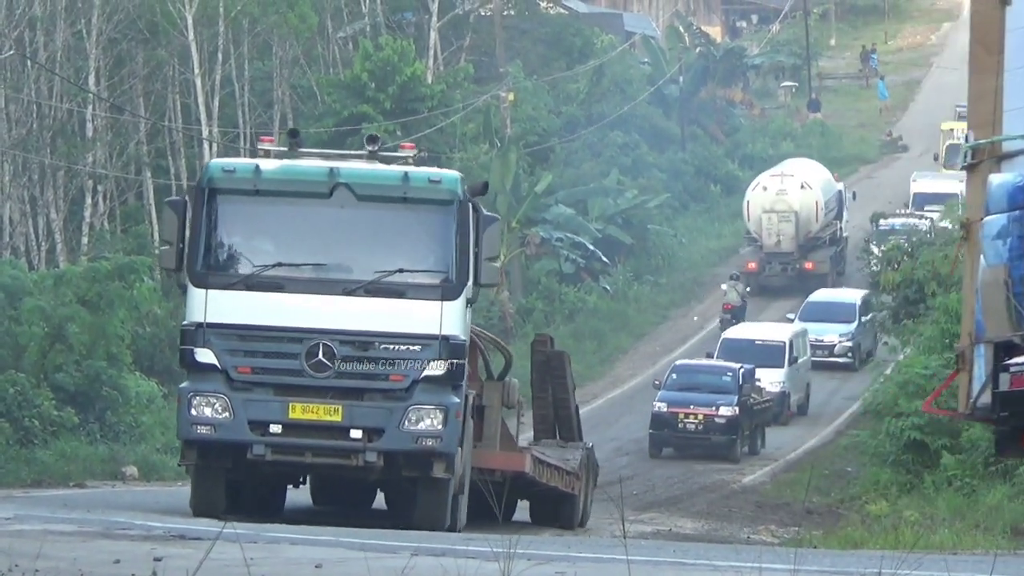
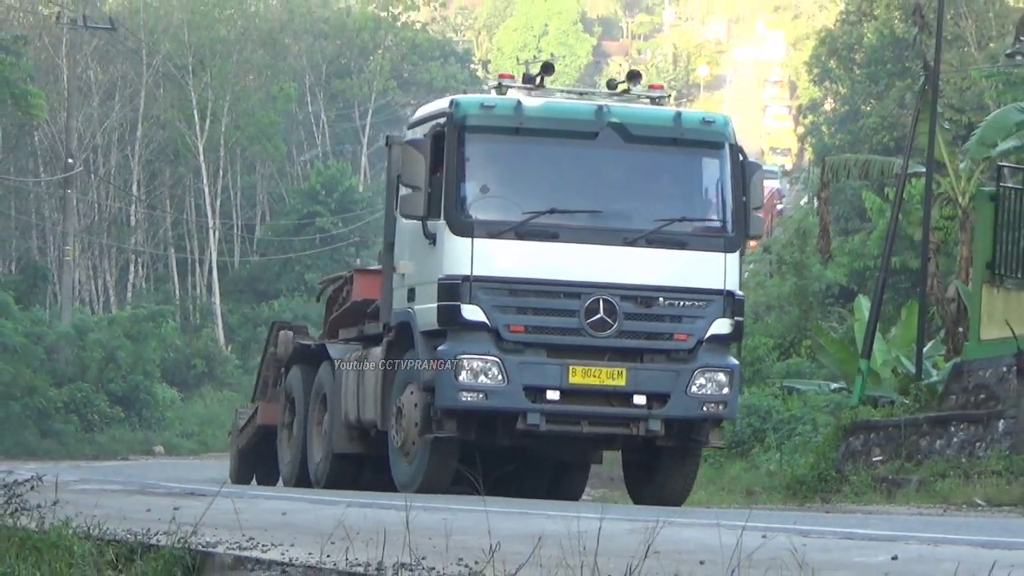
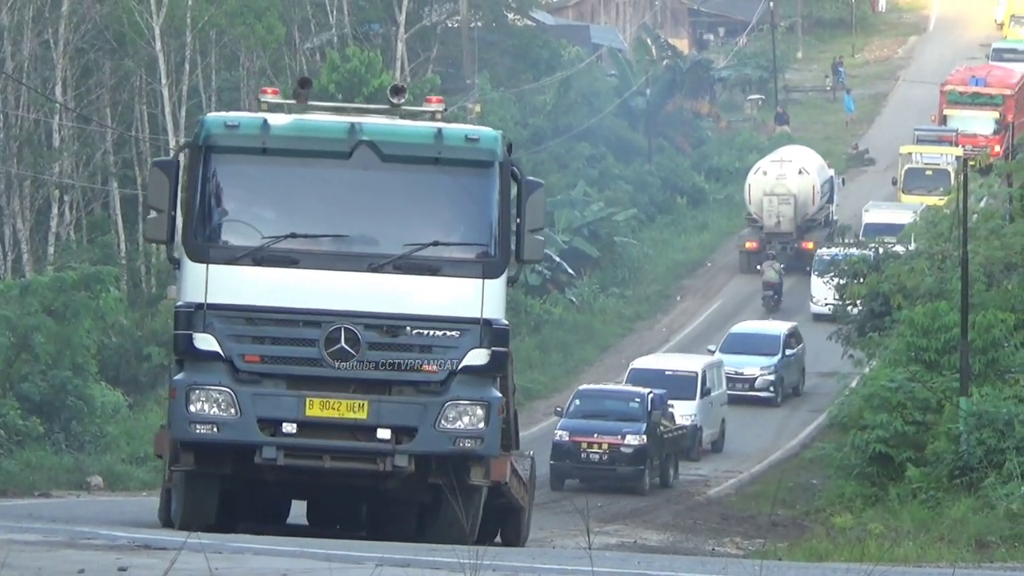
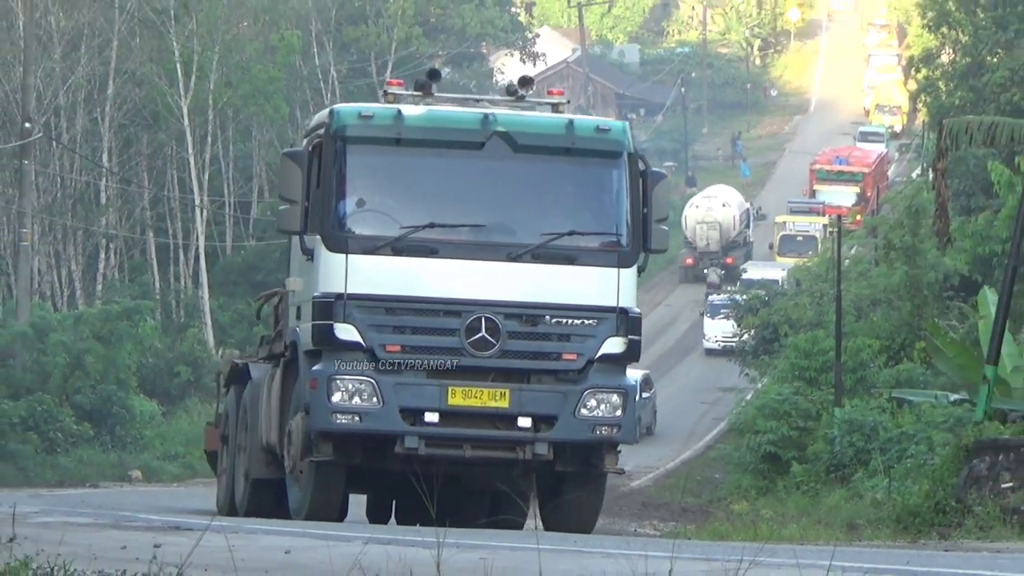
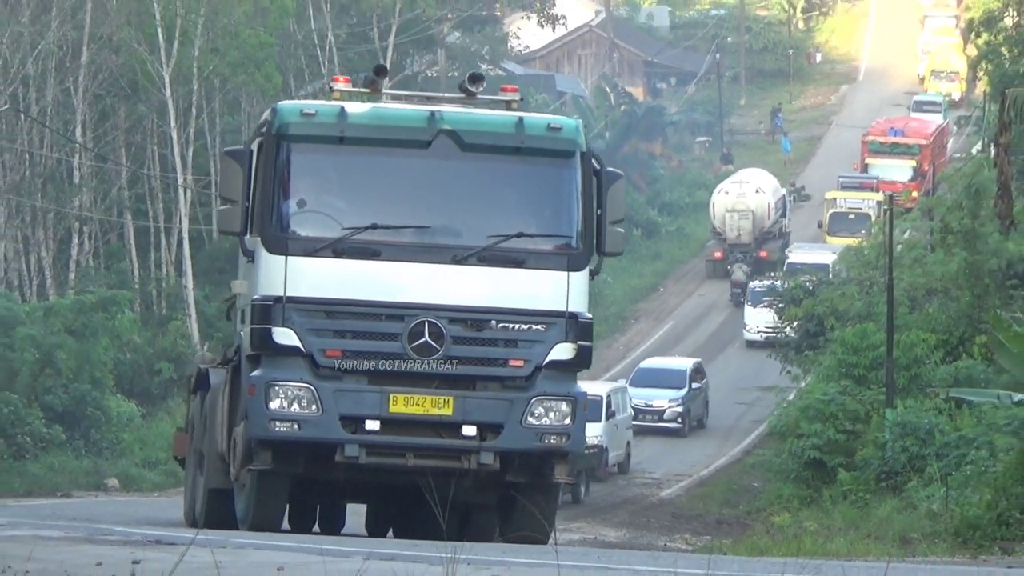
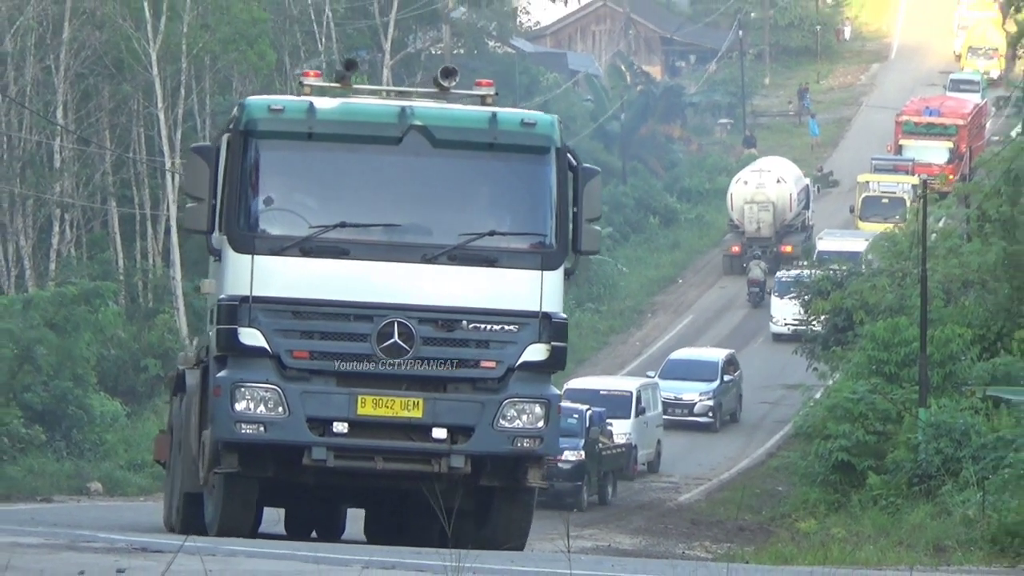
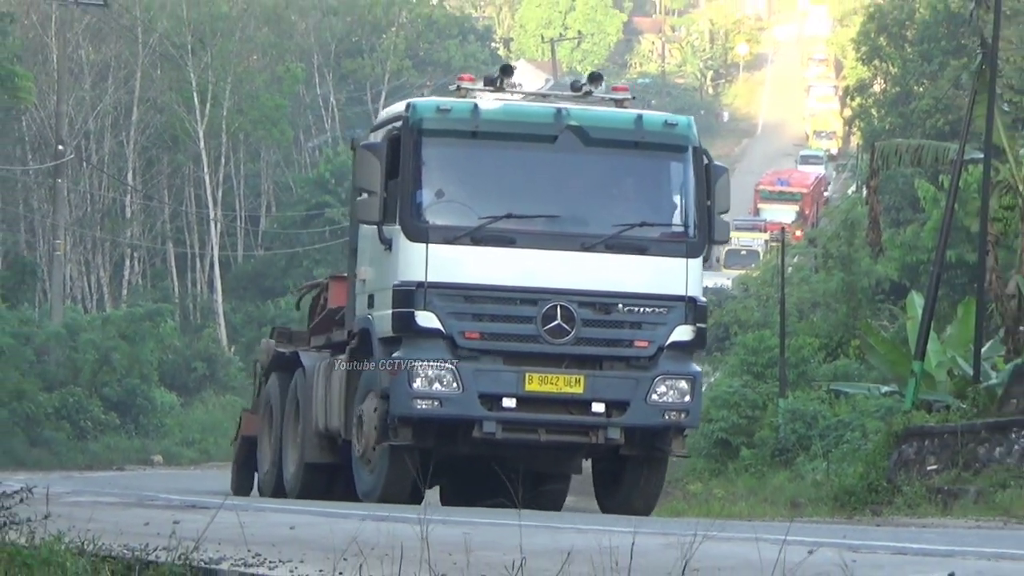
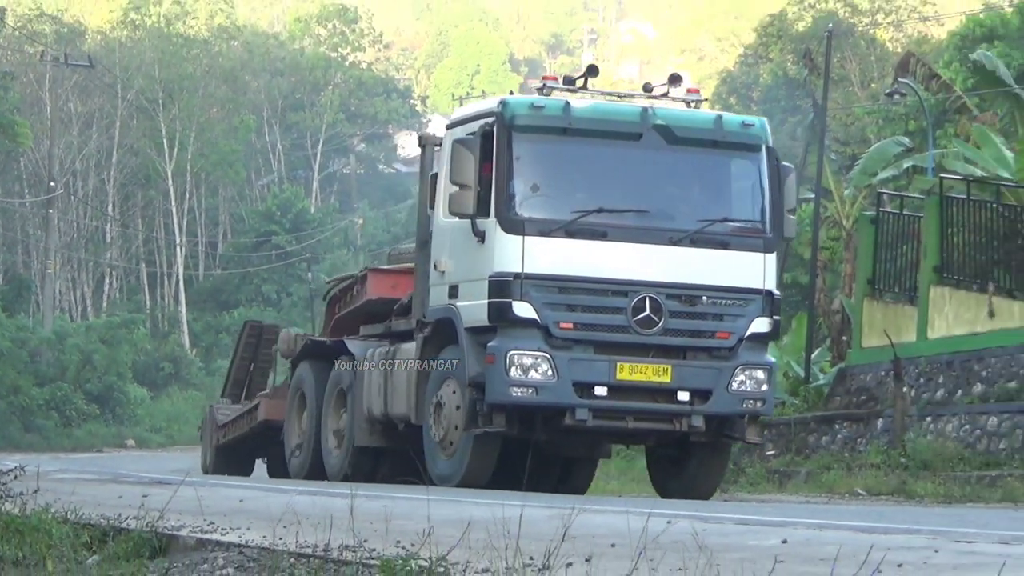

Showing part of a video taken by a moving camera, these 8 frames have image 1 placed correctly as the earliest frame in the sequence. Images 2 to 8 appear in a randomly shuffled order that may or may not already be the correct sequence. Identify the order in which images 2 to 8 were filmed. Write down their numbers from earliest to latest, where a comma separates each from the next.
3, 6, 5, 4, 7, 2, 8
